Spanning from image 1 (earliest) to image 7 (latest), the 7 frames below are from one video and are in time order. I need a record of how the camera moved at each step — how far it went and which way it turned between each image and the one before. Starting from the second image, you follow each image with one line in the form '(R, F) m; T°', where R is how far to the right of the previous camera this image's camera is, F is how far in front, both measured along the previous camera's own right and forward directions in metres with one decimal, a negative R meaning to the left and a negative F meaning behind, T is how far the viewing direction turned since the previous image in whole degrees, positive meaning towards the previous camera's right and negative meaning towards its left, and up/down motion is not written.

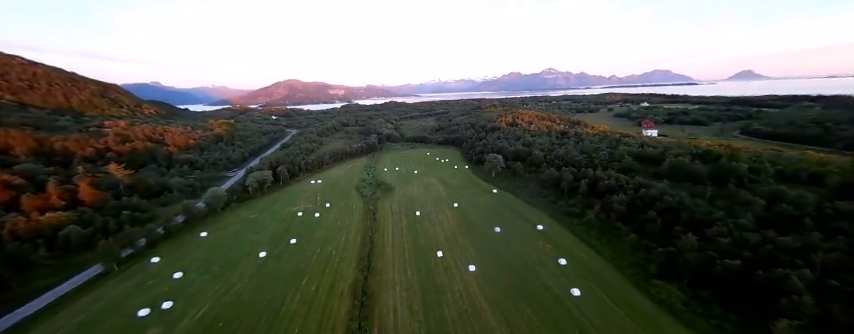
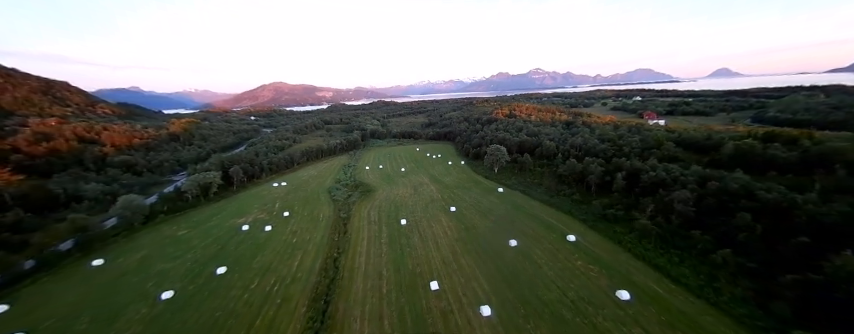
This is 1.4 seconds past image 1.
(+0.5, +9.1) m; +2°
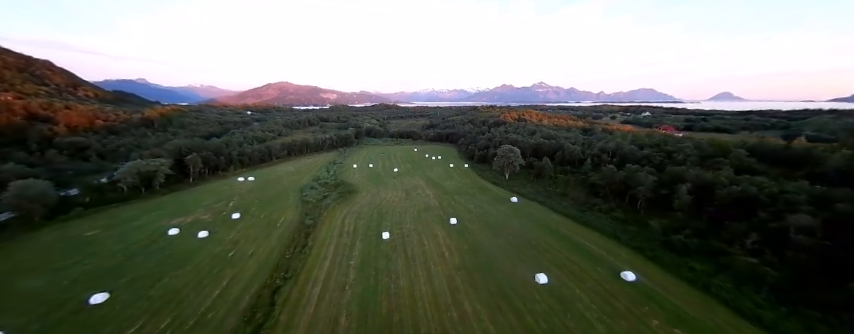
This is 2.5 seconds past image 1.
(+0.5, +7.2) m; 0°
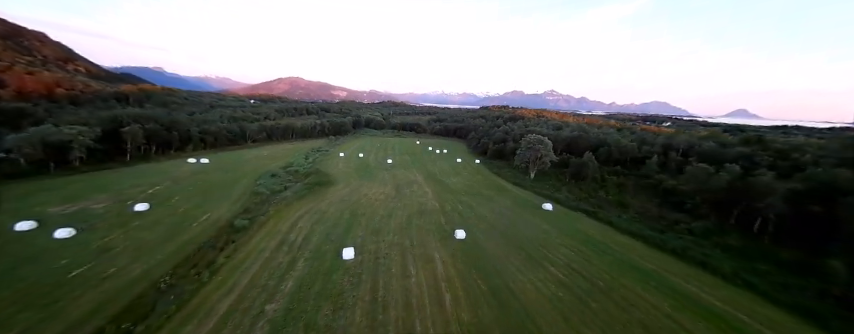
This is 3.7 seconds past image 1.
(+0.5, +8.1) m; -1°
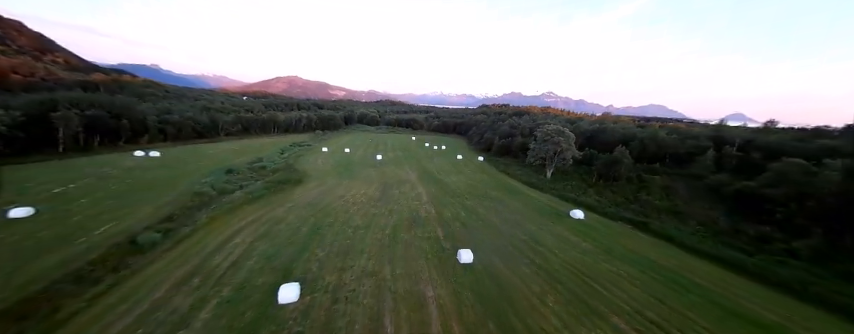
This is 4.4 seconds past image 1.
(+0.3, +4.6) m; 0°
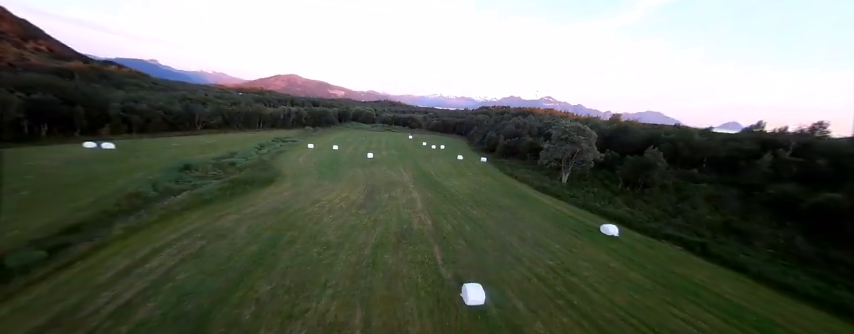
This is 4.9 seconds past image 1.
(+0.1, +3.0) m; +1°
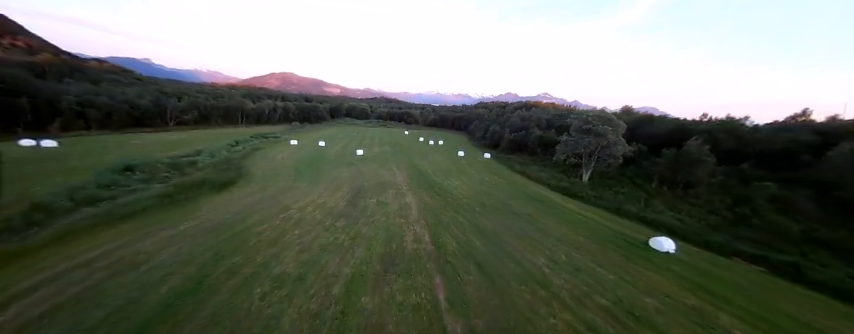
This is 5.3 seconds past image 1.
(0.0, +2.8) m; +1°
